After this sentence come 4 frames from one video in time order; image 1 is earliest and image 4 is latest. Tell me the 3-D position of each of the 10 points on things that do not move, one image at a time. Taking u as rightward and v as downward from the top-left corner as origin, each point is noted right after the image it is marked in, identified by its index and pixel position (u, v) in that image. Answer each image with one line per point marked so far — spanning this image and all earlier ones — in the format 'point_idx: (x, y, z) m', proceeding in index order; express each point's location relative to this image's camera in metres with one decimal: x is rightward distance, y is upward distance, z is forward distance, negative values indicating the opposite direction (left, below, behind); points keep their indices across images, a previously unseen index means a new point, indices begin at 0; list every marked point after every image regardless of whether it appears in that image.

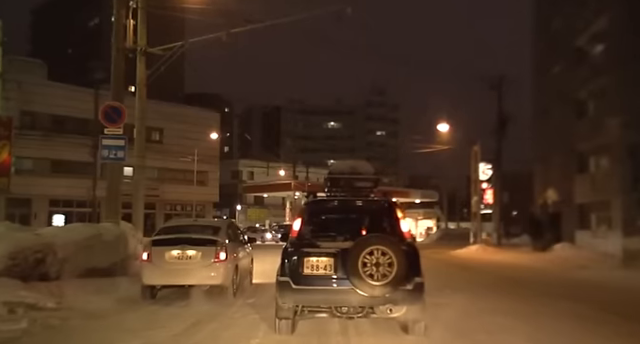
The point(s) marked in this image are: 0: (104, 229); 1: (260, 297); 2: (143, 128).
0: (-6.0, -1.6, +15.9) m
1: (-1.5, -3.2, +15.3) m
2: (-6.0, +1.5, +19.5) m
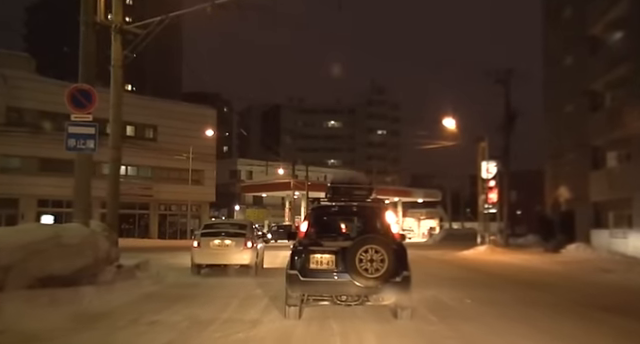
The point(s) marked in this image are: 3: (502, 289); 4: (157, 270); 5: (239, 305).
0: (-6.1, -1.4, +13.7) m
1: (-1.5, -3.0, +13.1) m
2: (-6.0, +1.7, +17.3) m
3: (+6.3, -4.0, +20.1) m
4: (-5.4, -3.2, +18.9) m
5: (-1.8, -3.0, +12.9) m
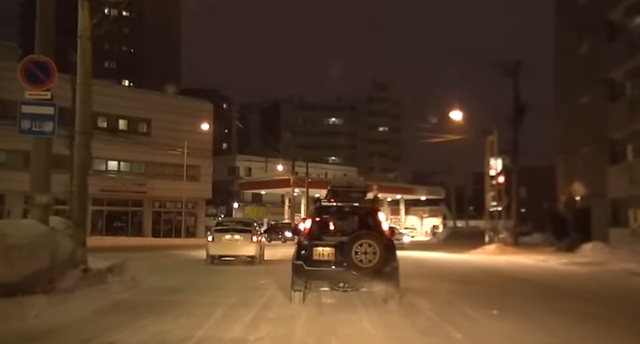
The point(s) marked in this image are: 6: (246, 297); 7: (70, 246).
0: (-6.1, -1.1, +11.5) m
1: (-1.5, -2.8, +10.8) m
2: (-6.0, +2.0, +15.0) m
3: (+6.3, -3.7, +17.8) m
4: (-5.4, -2.9, +16.6) m
5: (-1.9, -2.7, +10.7) m
6: (-1.8, -3.0, +13.9) m
7: (-5.8, -1.7, +13.3) m
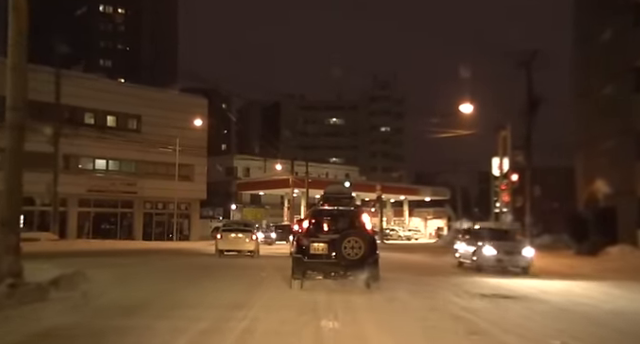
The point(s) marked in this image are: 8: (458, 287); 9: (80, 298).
0: (-6.1, -0.8, +8.4) m
1: (-1.5, -2.5, +7.7) m
2: (-6.1, +2.2, +12.0) m
3: (+6.3, -3.4, +14.7) m
4: (-5.4, -2.7, +13.5) m
5: (-1.9, -2.5, +7.6) m
6: (-1.8, -2.8, +10.8) m
7: (-5.9, -1.5, +10.3) m
8: (+4.1, -3.5, +17.2) m
9: (-4.9, -2.6, +11.7) m
